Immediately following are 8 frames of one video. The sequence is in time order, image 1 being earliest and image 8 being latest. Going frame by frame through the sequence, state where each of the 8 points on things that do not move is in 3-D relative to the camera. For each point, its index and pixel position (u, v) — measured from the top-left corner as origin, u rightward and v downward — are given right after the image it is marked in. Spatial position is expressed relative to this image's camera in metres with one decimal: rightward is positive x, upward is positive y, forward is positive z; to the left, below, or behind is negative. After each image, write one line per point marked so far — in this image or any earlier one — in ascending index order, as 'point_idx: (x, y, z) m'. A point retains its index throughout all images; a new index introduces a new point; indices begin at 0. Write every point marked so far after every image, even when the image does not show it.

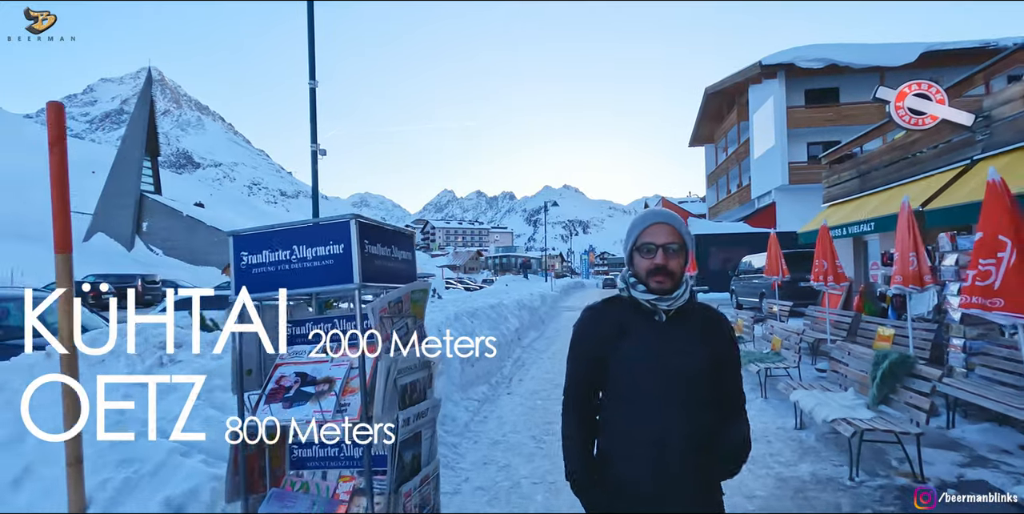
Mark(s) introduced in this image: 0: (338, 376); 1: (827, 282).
0: (-0.6, -0.4, +2.2) m
1: (+5.1, -0.4, +9.8) m
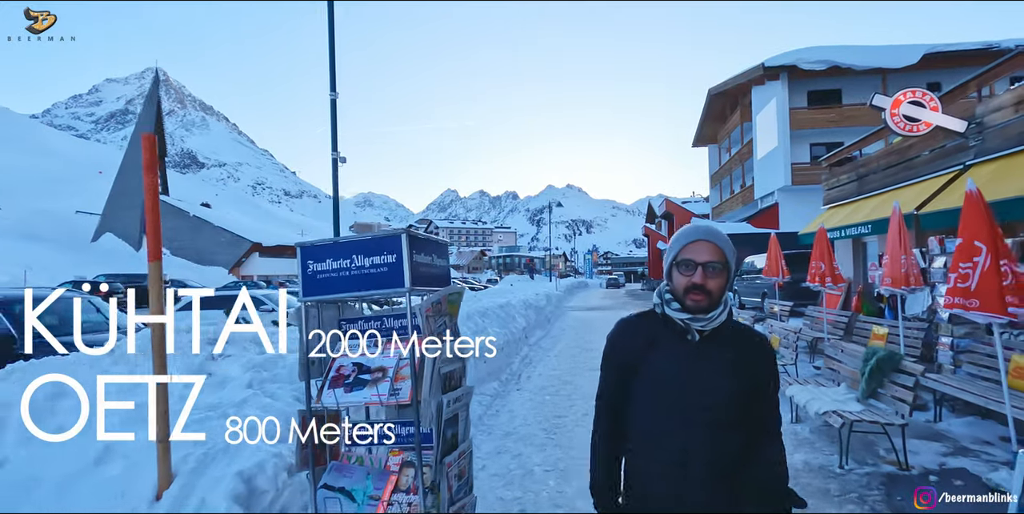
0: (-0.5, -0.4, +2.5) m
1: (+5.2, -0.4, +10.2) m
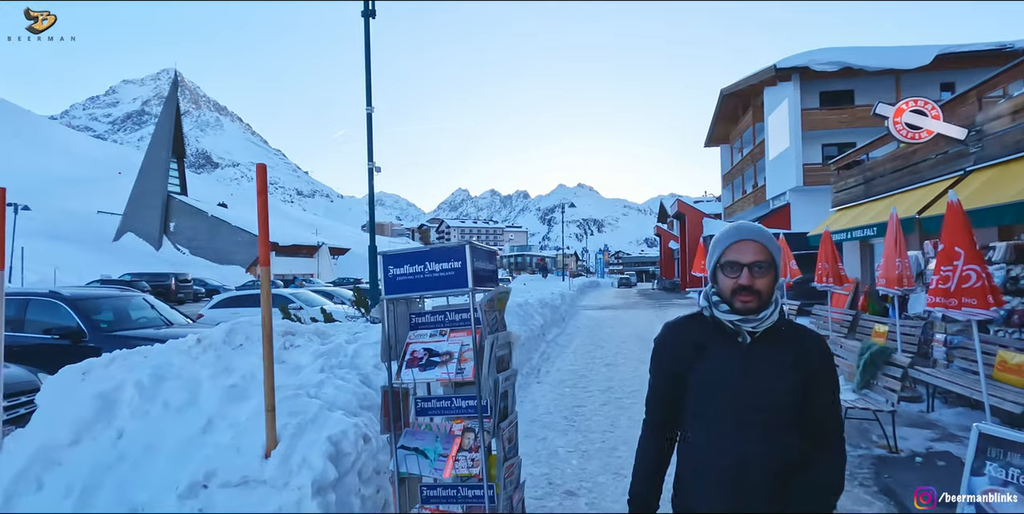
0: (-0.3, -0.5, +3.2) m
1: (+5.6, -0.5, +10.7) m
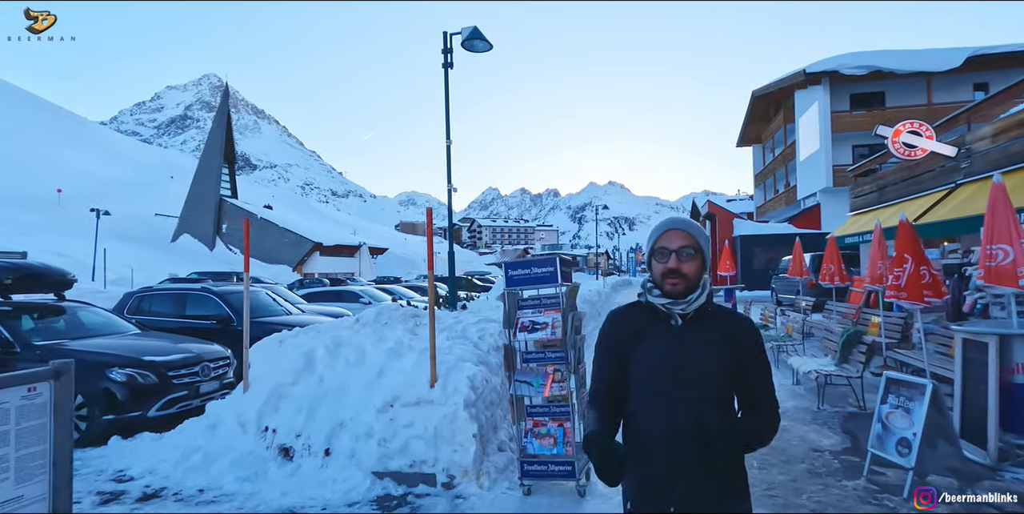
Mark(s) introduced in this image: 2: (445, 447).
0: (+0.3, -0.5, +5.1) m
1: (+6.5, -0.5, +12.3) m
2: (-0.6, -1.6, +5.1) m
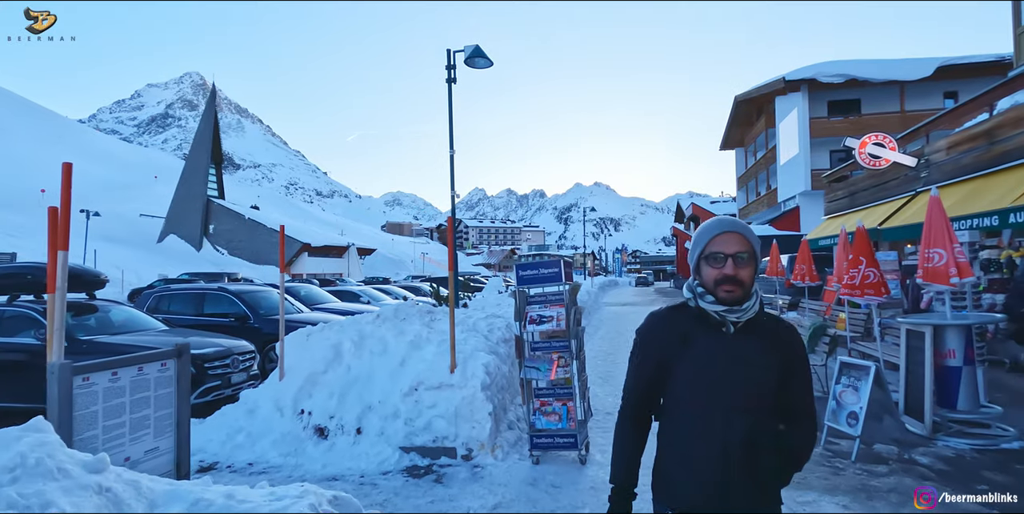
0: (+0.4, -0.6, +5.9) m
1: (+6.5, -0.5, +13.2) m
2: (-0.5, -1.6, +5.9) m
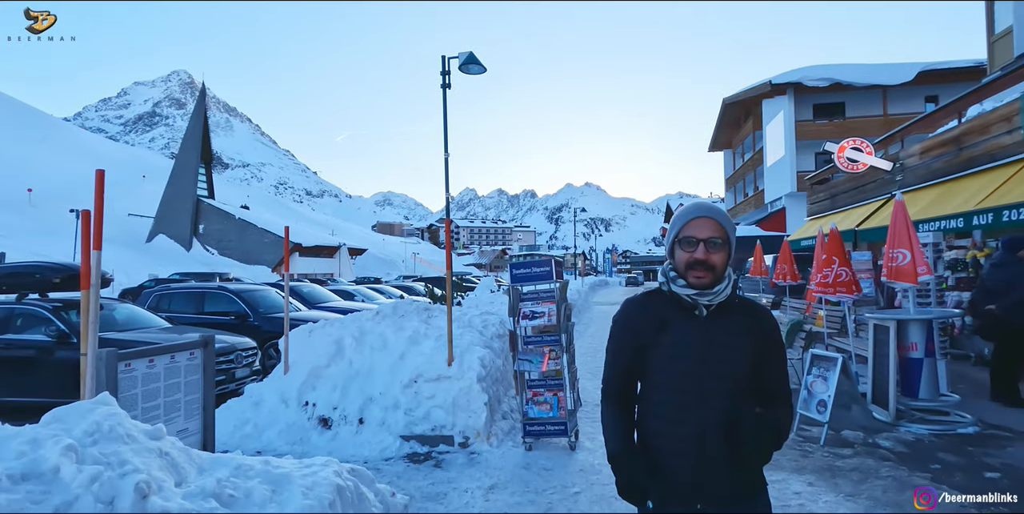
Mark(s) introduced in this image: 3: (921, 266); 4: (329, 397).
0: (+0.4, -0.5, +6.3) m
1: (+6.3, -0.5, +13.7) m
2: (-0.5, -1.6, +6.3) m
3: (+4.3, -0.1, +6.4) m
4: (-2.0, -1.6, +6.7) m
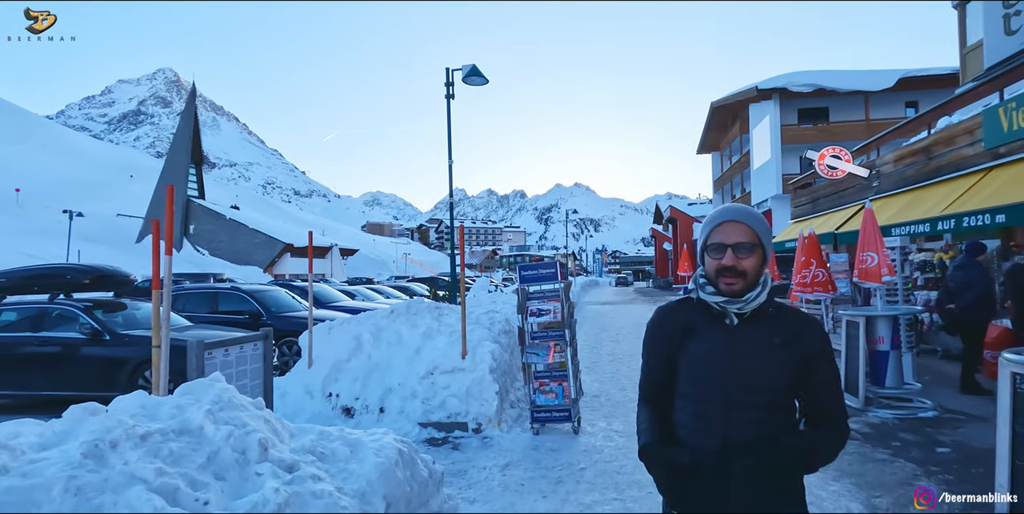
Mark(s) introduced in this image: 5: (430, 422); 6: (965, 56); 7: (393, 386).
0: (+0.5, -0.6, +6.9) m
1: (+6.3, -0.6, +14.5) m
2: (-0.4, -1.7, +6.9) m
3: (+4.4, -0.1, +7.1) m
4: (-2.0, -1.6, +7.3) m
5: (-0.9, -1.8, +6.8) m
6: (+13.9, +6.2, +18.5) m
7: (-1.4, -1.6, +7.3) m
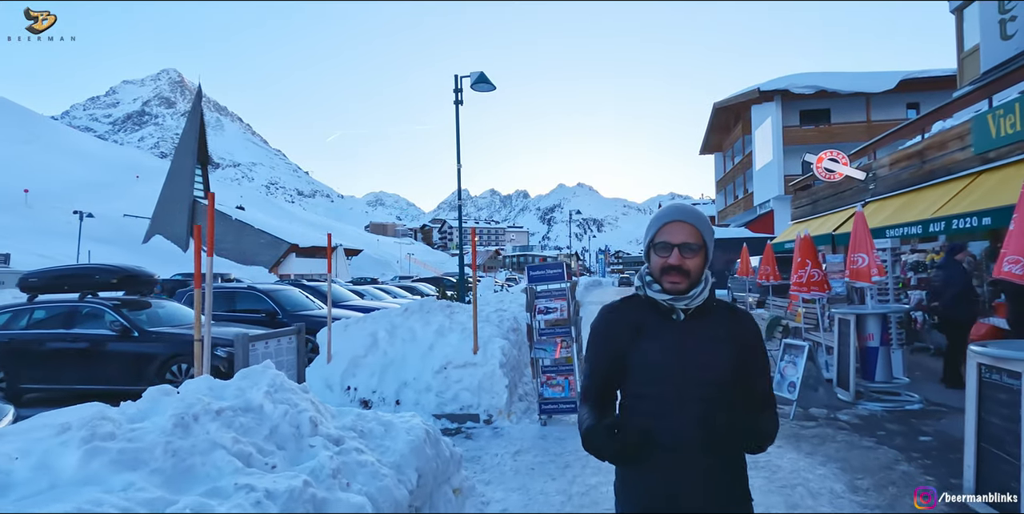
0: (+0.6, -0.6, +7.3) m
1: (+6.4, -0.6, +14.8) m
2: (-0.3, -1.7, +7.3) m
3: (+4.5, -0.1, +7.5) m
4: (-1.8, -1.6, +7.7) m
5: (-0.8, -1.9, +7.2) m
6: (+14.1, +6.1, +18.8) m
7: (-1.3, -1.6, +7.7) m
